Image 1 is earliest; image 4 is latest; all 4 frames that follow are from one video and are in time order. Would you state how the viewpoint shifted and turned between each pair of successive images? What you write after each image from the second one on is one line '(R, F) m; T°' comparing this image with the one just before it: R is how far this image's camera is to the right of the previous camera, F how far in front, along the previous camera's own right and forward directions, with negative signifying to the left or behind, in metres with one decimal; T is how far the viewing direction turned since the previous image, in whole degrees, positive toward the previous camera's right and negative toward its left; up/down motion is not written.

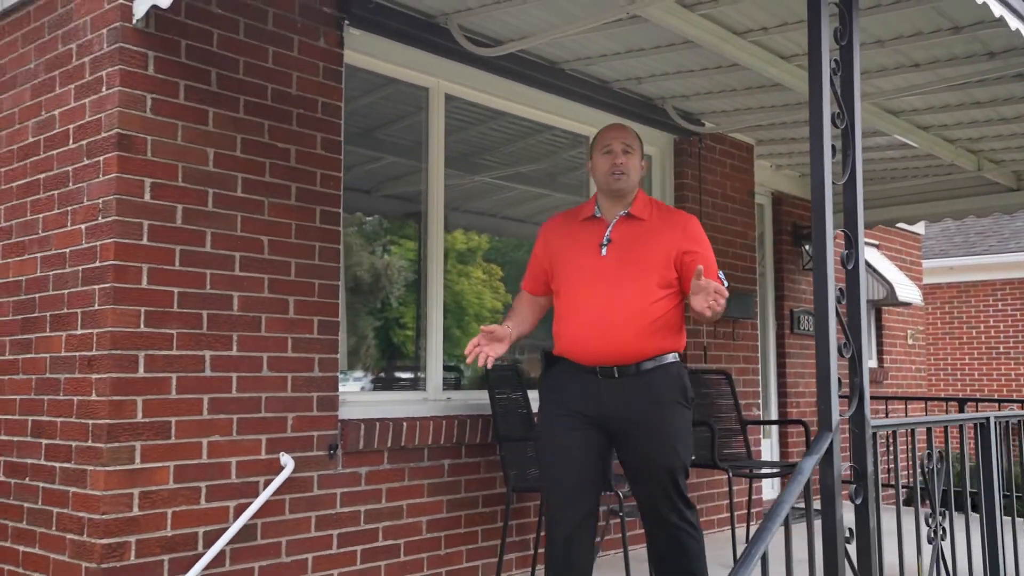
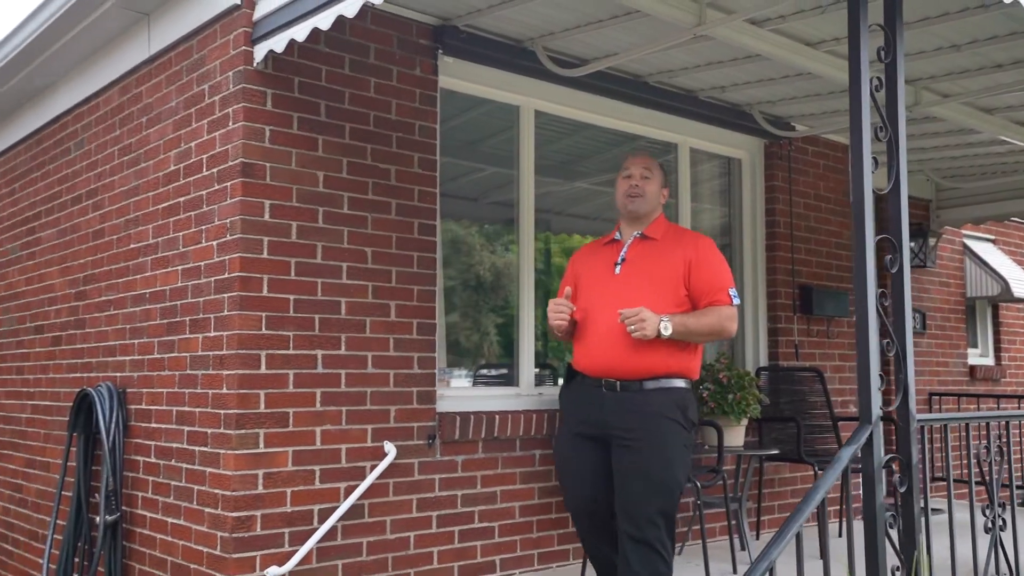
(+0.2, -0.3) m; -8°
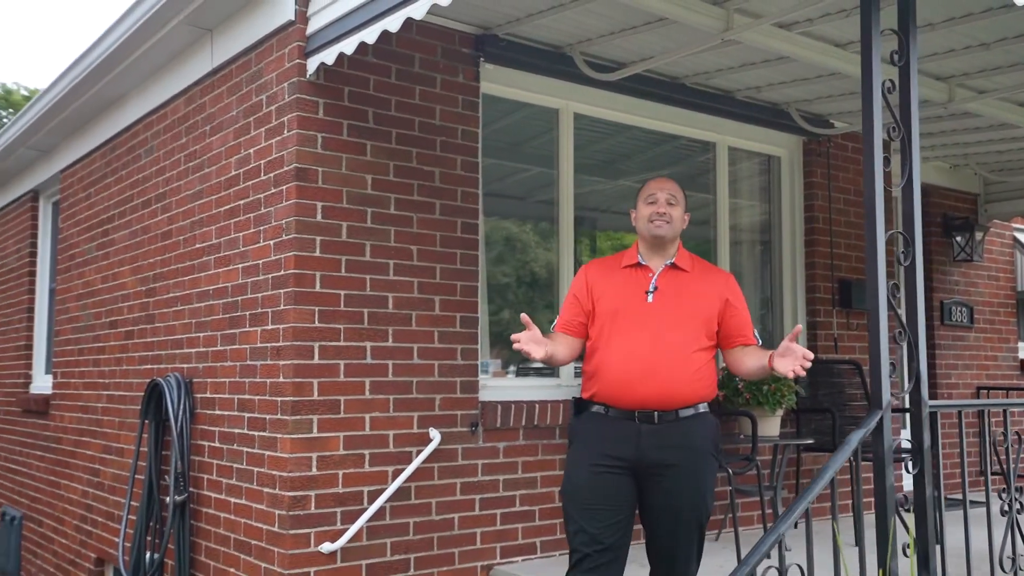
(+0.1, -0.2) m; -4°
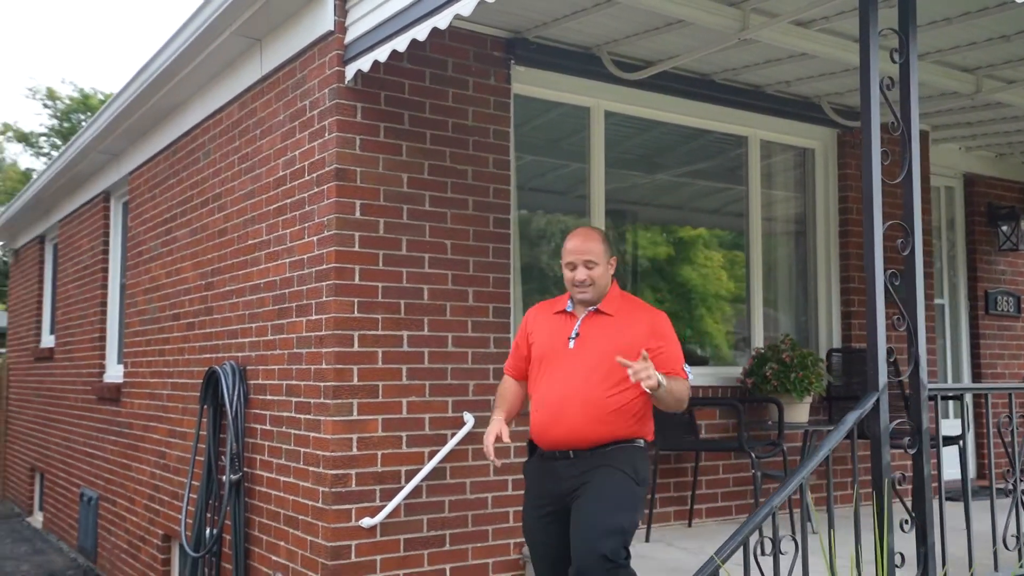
(+0.2, -0.2) m; -4°
